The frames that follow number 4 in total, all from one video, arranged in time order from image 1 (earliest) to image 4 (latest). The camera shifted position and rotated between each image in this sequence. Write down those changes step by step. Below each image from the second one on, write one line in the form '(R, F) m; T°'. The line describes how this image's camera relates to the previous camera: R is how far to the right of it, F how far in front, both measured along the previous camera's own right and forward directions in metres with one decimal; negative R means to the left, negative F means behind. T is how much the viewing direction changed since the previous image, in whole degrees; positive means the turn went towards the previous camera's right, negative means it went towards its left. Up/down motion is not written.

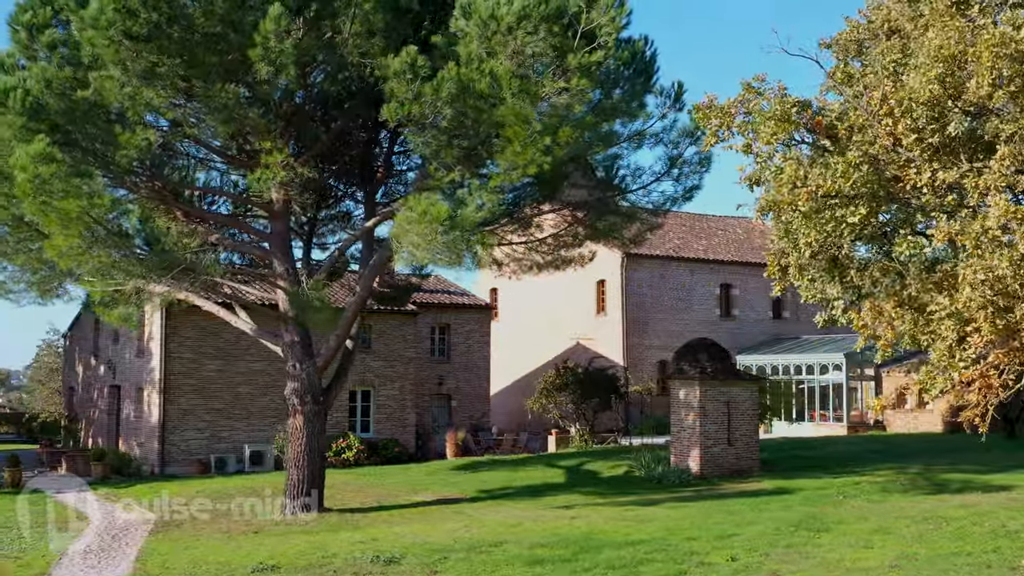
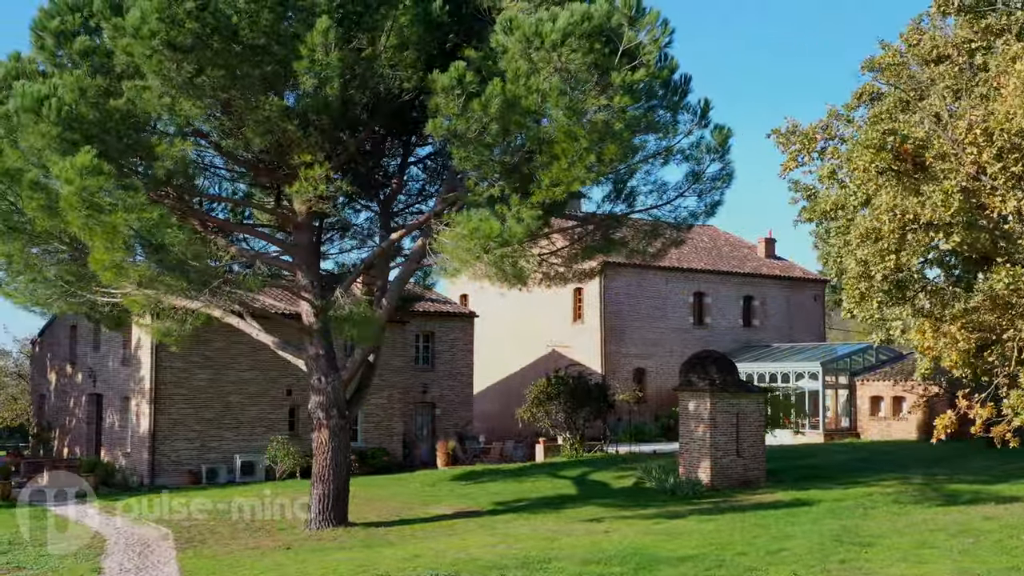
(-1.4, 0.0) m; +3°
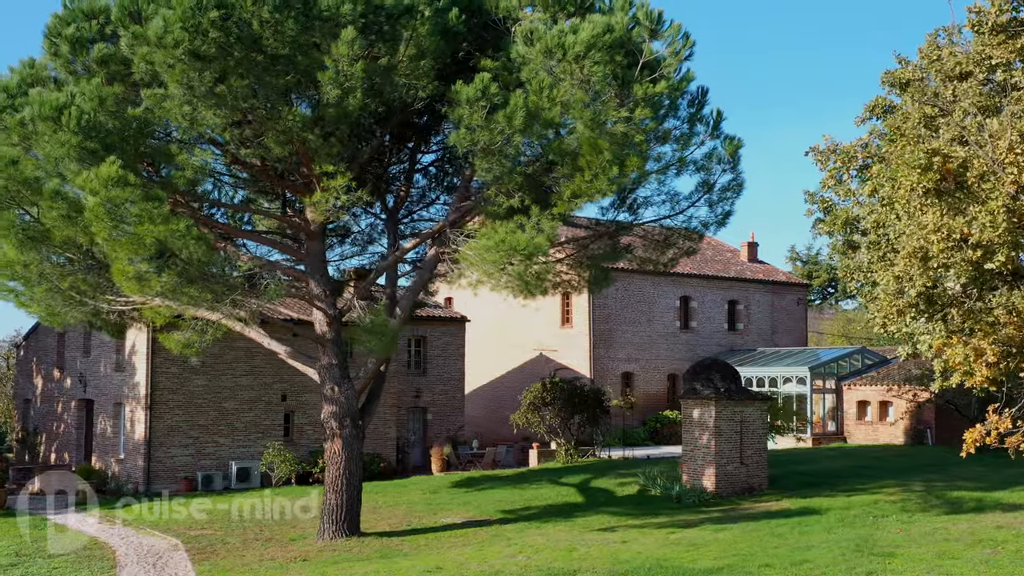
(-0.7, 0.0) m; +2°
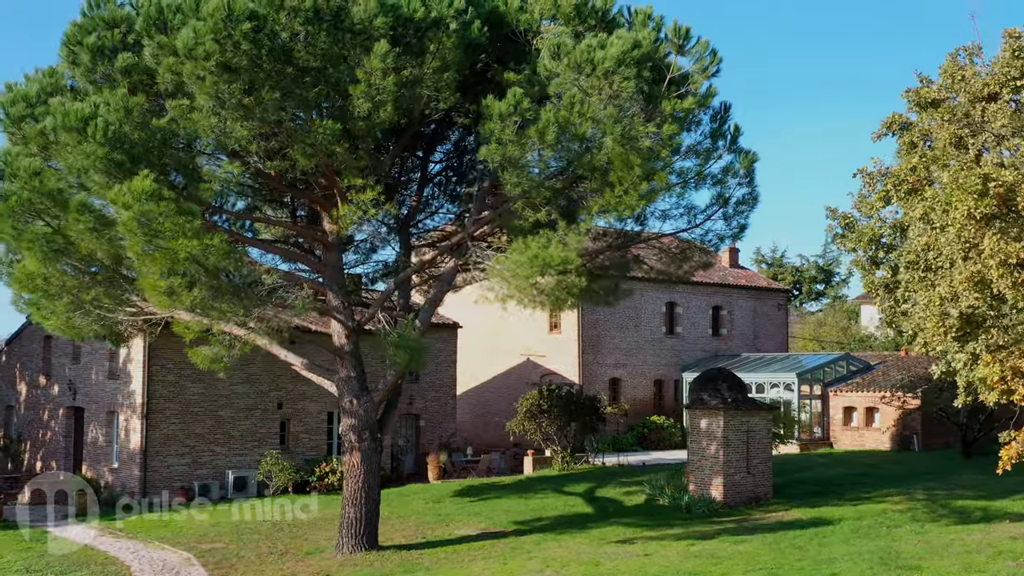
(-0.9, 0.0) m; +2°
